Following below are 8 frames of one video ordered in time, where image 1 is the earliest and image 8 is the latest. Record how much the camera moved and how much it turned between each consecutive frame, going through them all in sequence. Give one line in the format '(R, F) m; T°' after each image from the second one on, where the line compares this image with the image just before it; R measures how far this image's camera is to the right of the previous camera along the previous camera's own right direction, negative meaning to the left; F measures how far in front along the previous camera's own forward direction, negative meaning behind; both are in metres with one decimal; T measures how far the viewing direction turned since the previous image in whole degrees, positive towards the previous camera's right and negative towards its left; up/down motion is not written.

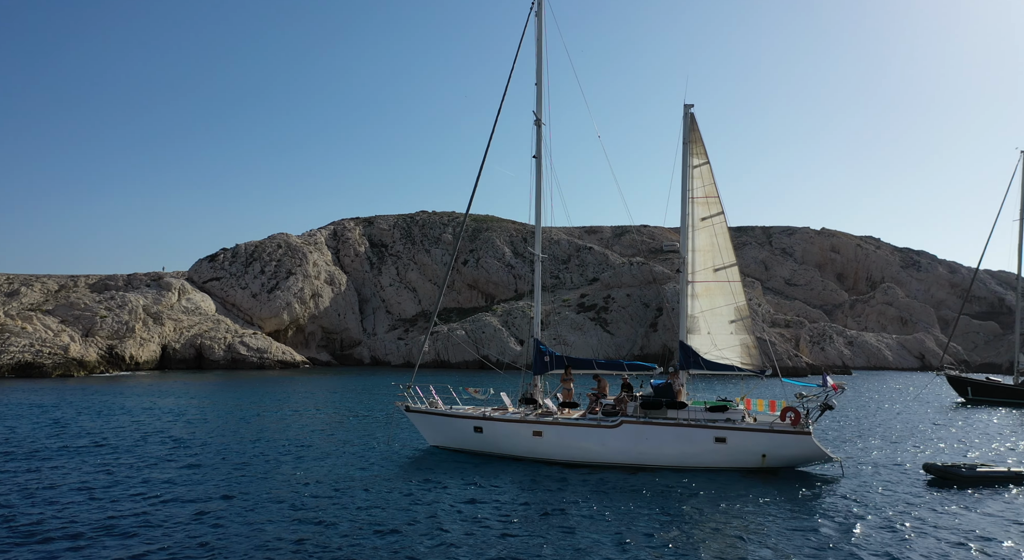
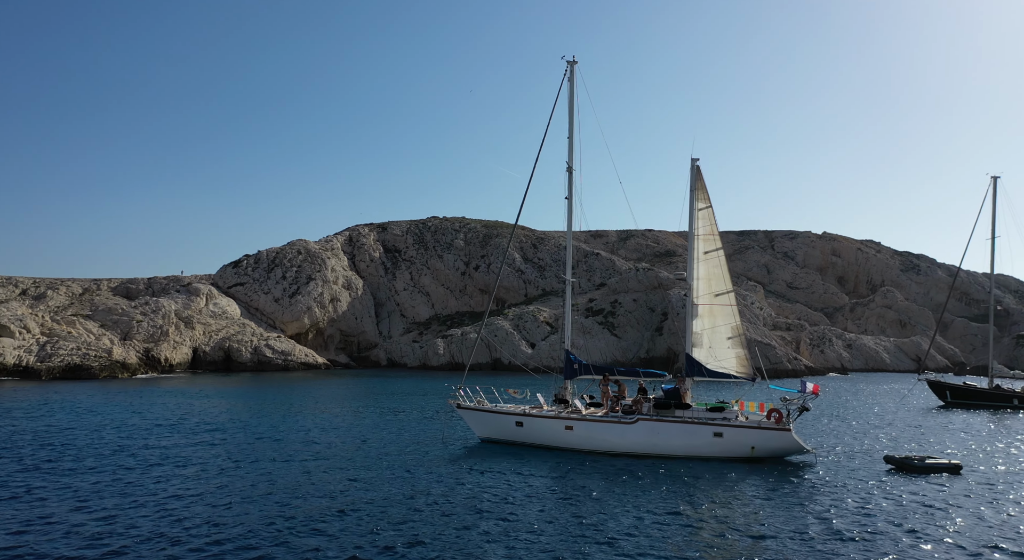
(-0.8, -3.3) m; 0°
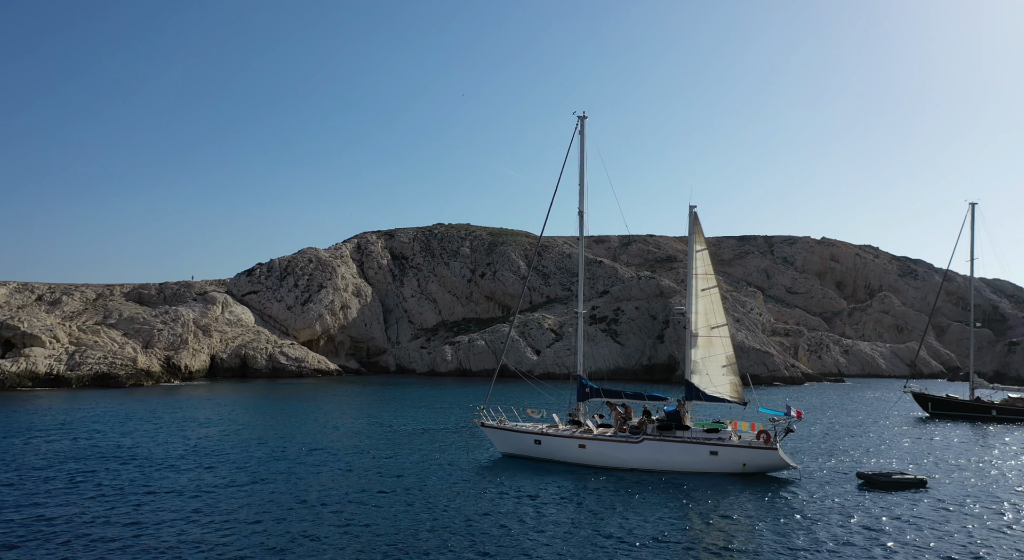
(-0.5, -2.4) m; 0°
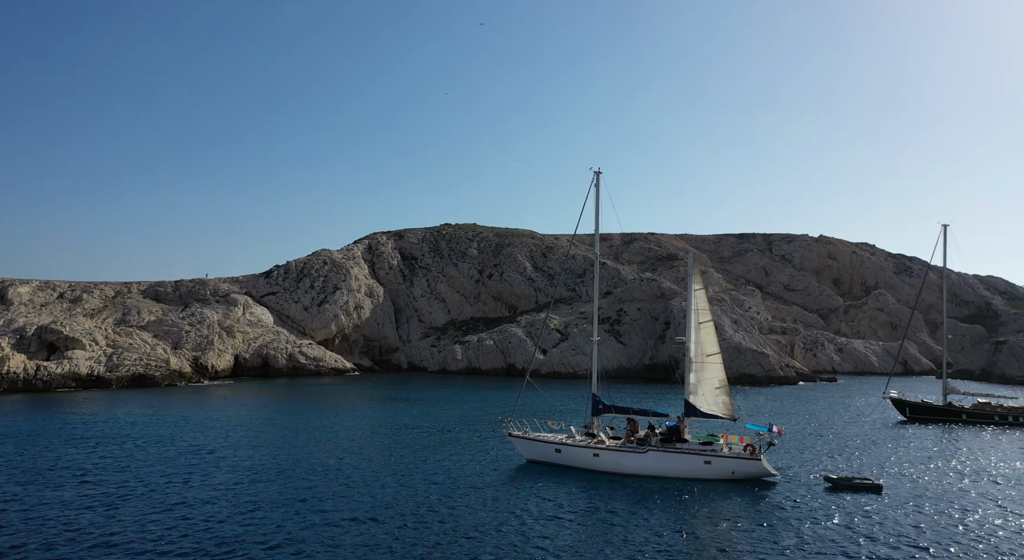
(-0.8, -3.6) m; 0°
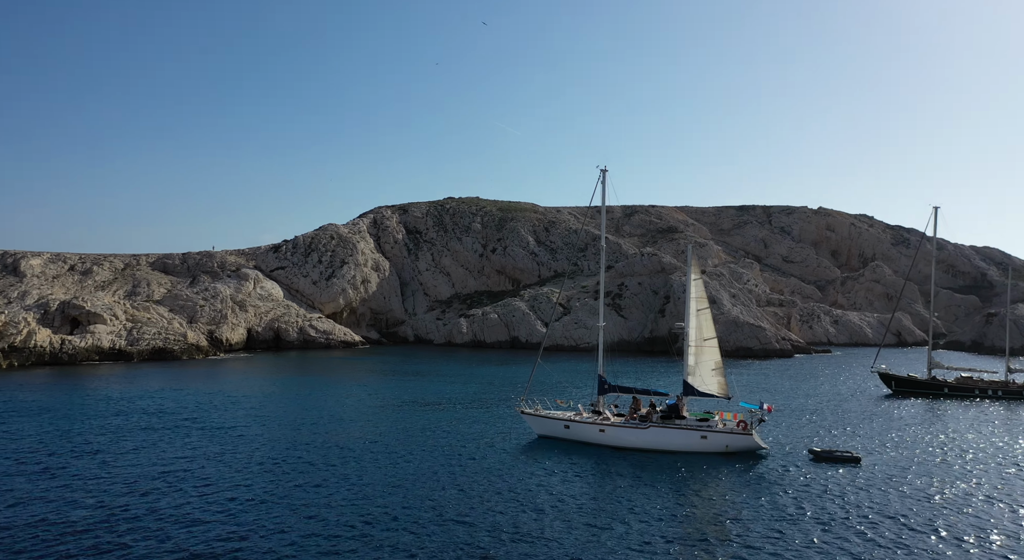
(-0.4, -2.0) m; 0°
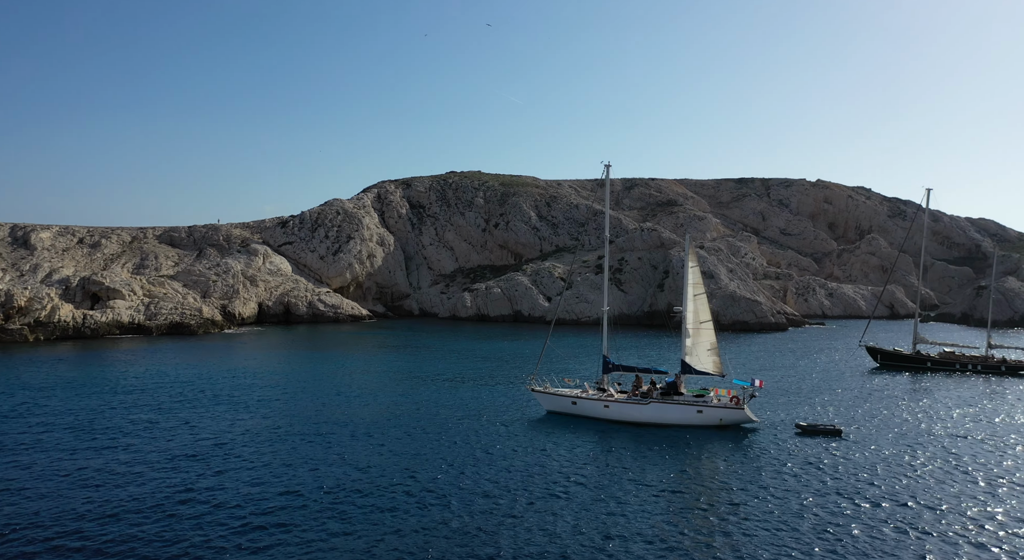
(-0.5, -2.1) m; 0°
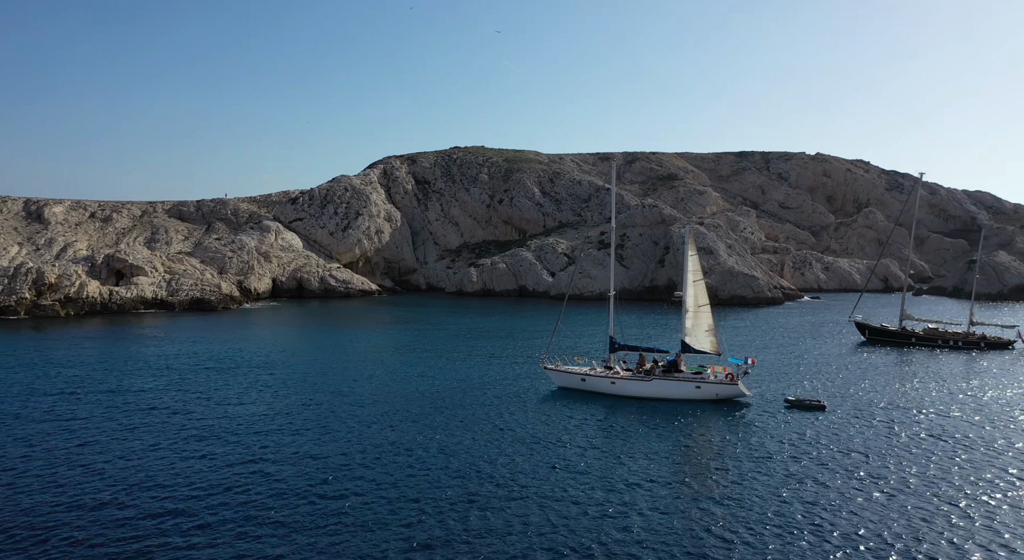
(-0.6, -2.6) m; 0°
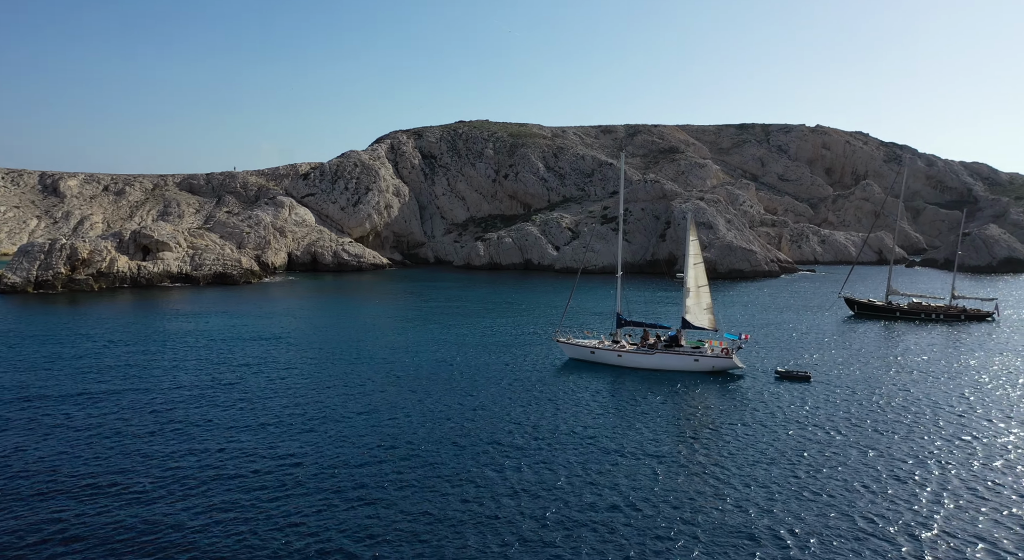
(-0.8, -3.2) m; 0°
